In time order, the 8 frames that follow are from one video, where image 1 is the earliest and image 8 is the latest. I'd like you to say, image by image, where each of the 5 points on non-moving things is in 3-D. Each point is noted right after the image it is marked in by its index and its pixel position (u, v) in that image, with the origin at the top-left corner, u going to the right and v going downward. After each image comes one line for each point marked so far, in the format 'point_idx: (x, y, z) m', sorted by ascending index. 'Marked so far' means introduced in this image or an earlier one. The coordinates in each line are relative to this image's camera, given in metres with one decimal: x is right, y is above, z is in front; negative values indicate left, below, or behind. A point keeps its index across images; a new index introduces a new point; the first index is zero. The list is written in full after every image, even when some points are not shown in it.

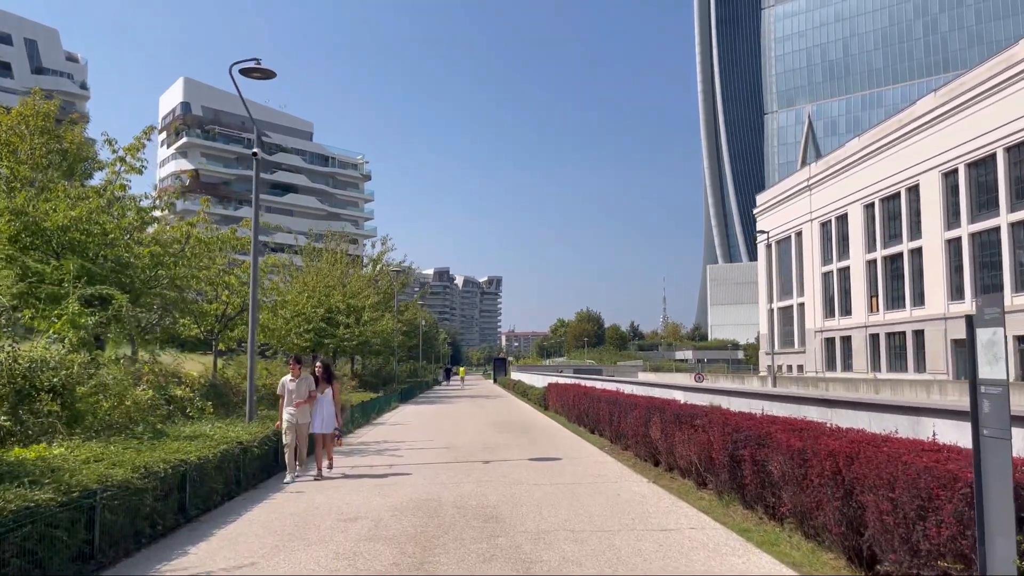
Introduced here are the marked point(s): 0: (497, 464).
0: (-0.2, -2.6, +12.1) m
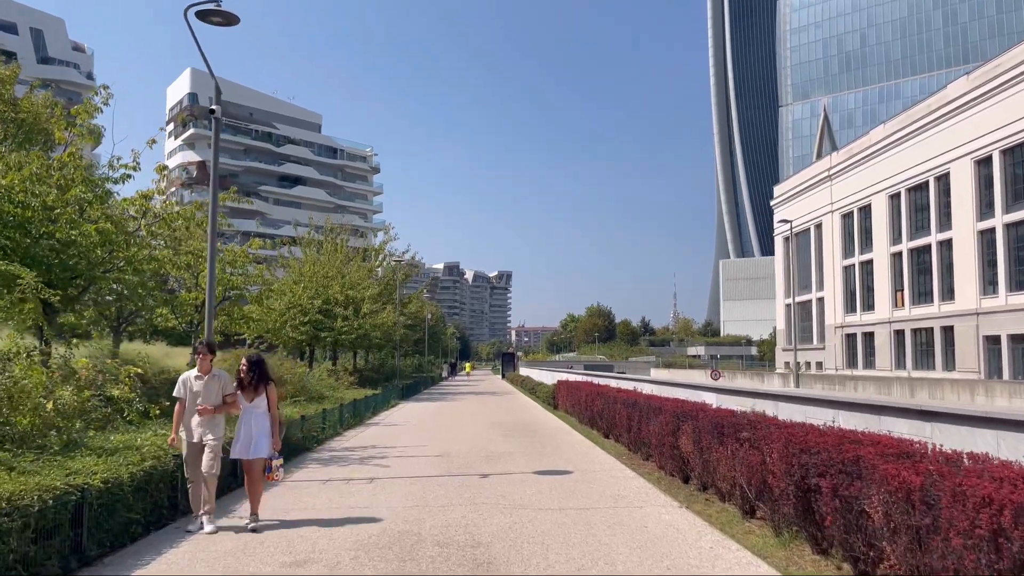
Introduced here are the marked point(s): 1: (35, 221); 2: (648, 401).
0: (-0.2, -2.4, +10.3) m
1: (-6.7, +1.0, +11.5) m
2: (+2.1, -1.7, +12.2) m
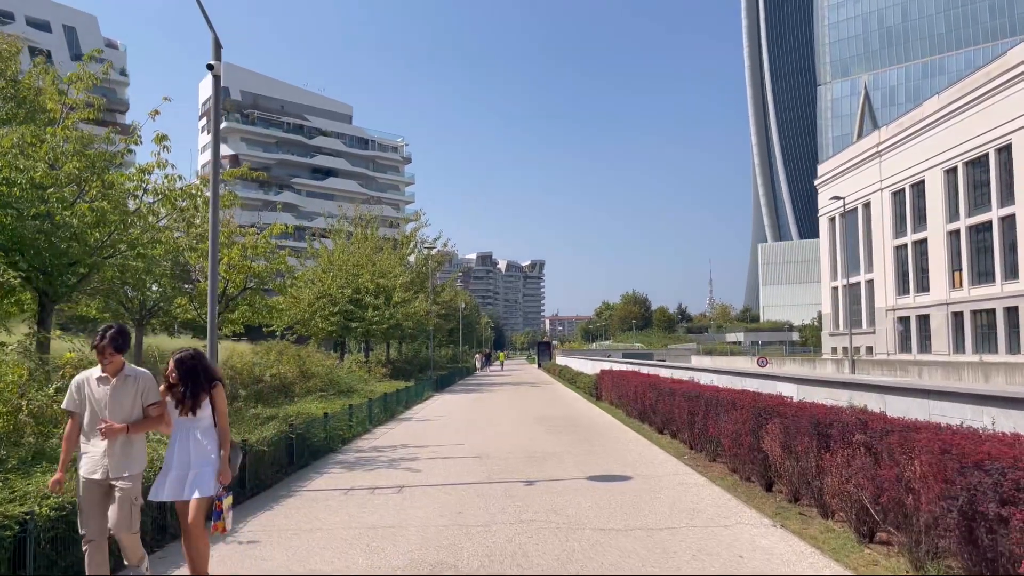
0: (+0.4, -2.2, +8.9) m
1: (-6.2, +1.1, +10.3) m
2: (+2.7, -1.4, +10.7) m
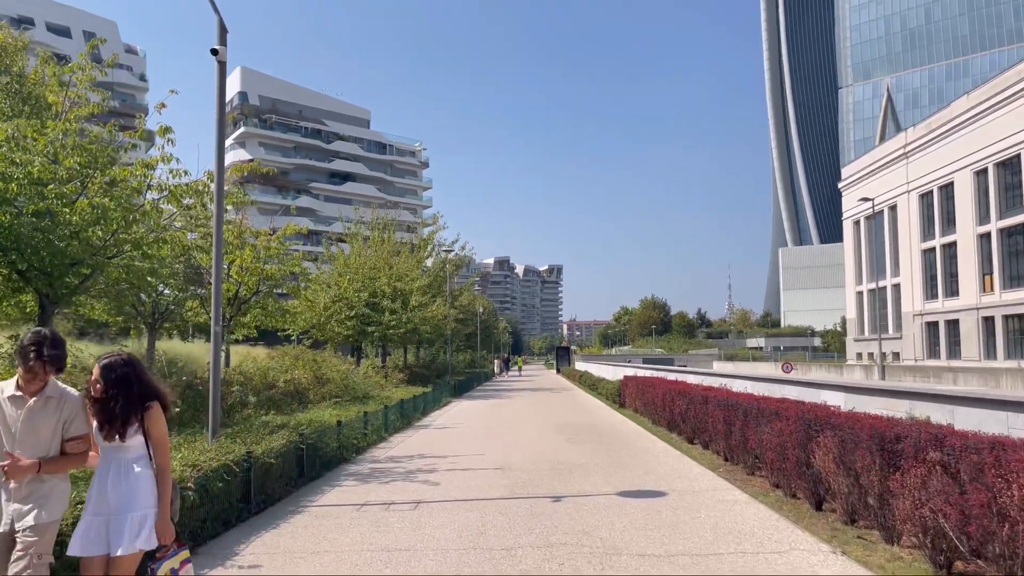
0: (+0.6, -2.2, +8.2) m
1: (-5.9, +1.1, +9.8) m
2: (+3.0, -1.4, +10.0) m
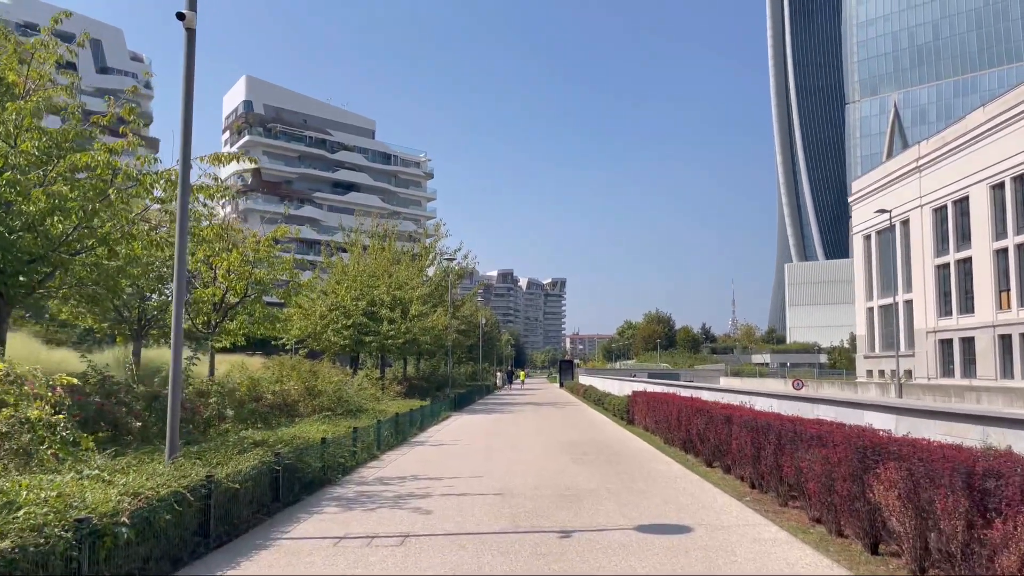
0: (+0.6, -2.2, +7.1) m
1: (-5.8, +1.2, +8.7) m
2: (+3.0, -1.5, +8.8) m
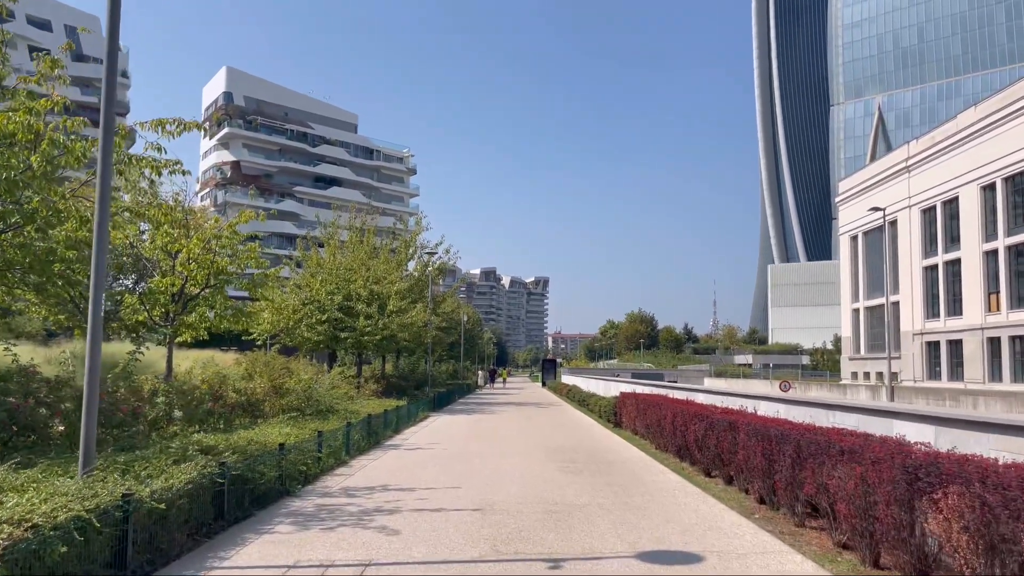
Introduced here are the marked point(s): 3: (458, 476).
0: (+0.5, -2.1, +6.0) m
1: (-6.0, +1.3, +7.5) m
2: (+2.8, -1.4, +7.8) m
3: (-0.8, -2.6, +11.3) m
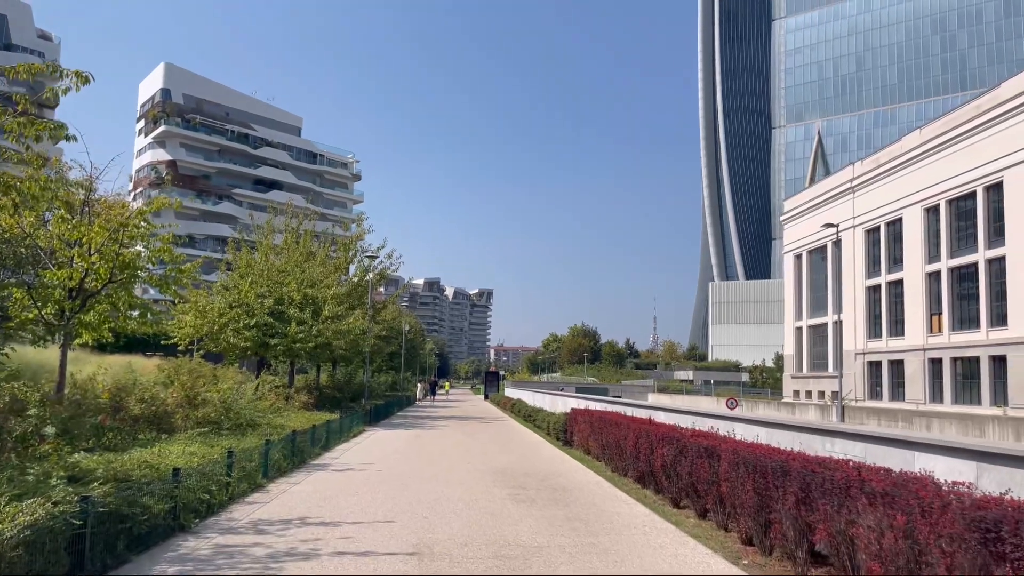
0: (+0.2, -2.0, +4.5) m
1: (-6.3, +1.5, +5.6) m
2: (+2.4, -1.4, +6.5) m
3: (-1.5, -2.6, +9.7) m
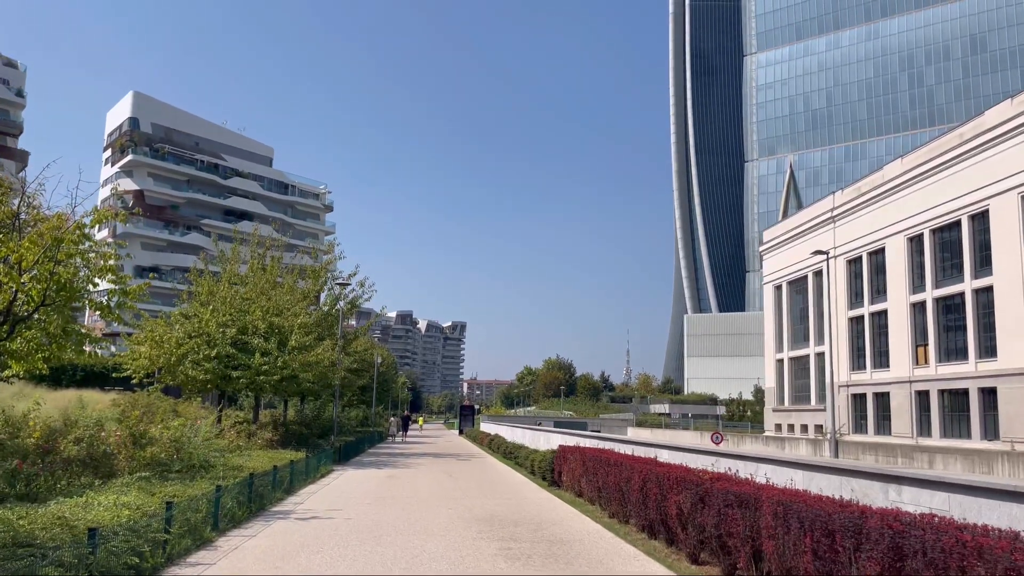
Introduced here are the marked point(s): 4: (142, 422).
0: (+0.3, -2.0, +3.1) m
1: (-6.2, +1.5, +4.1) m
2: (+2.5, -1.5, +5.2) m
3: (-1.5, -2.8, +8.2) m
4: (-6.8, -2.4, +14.9) m
